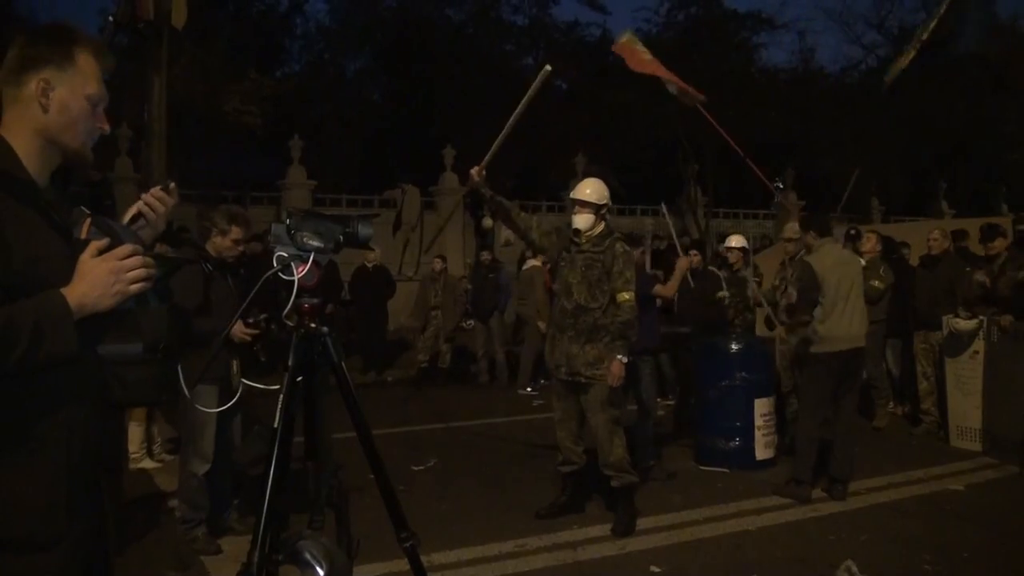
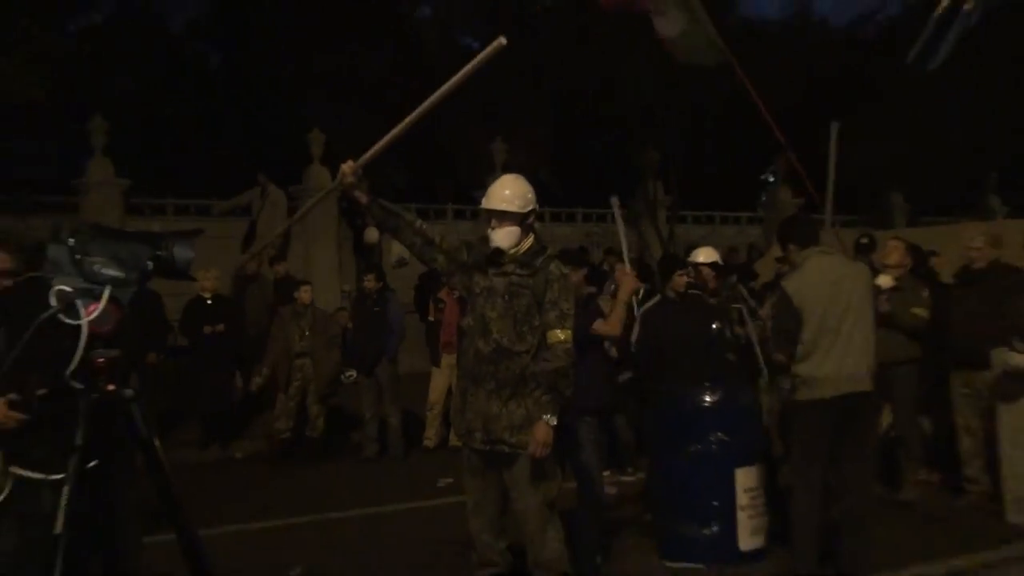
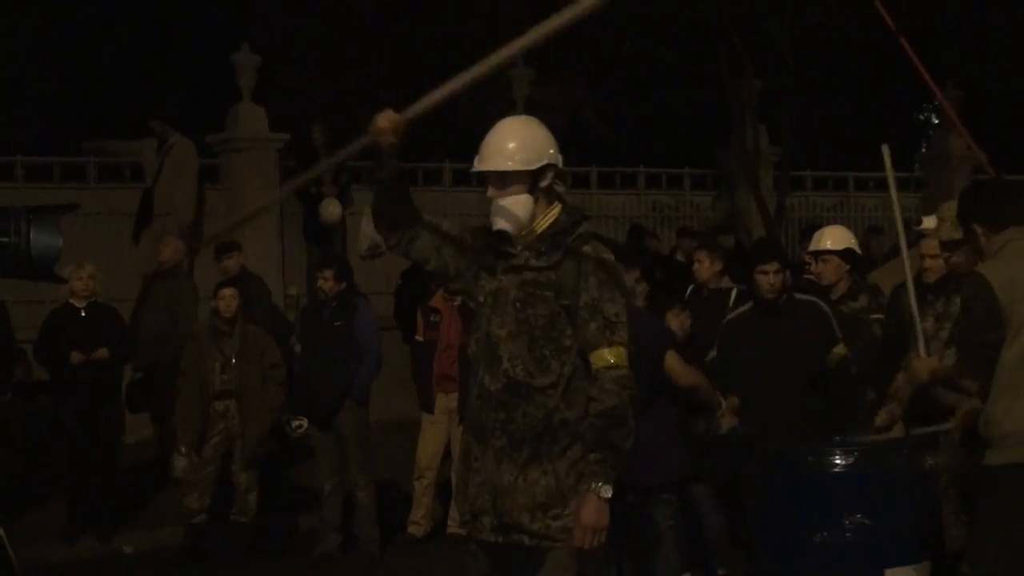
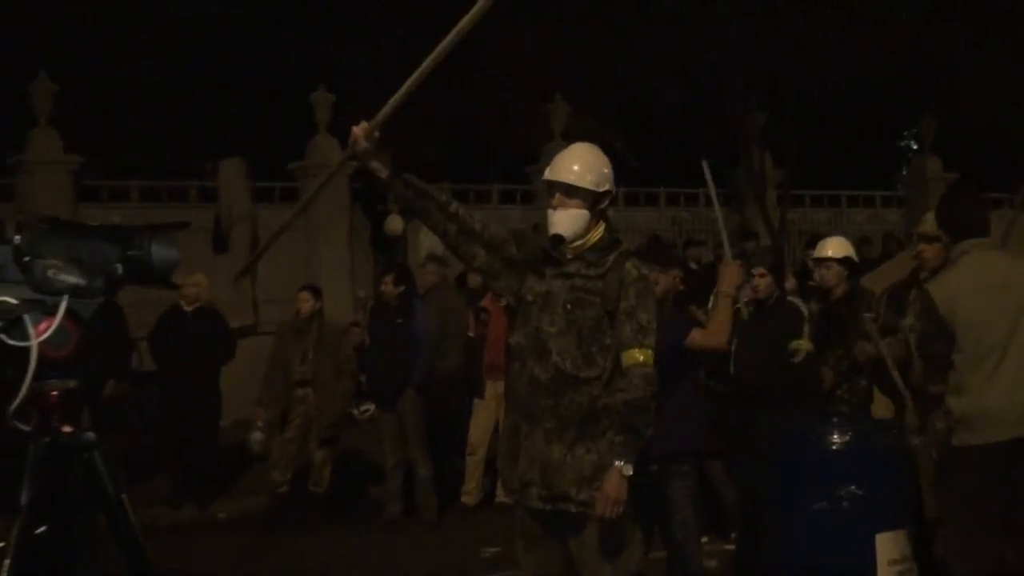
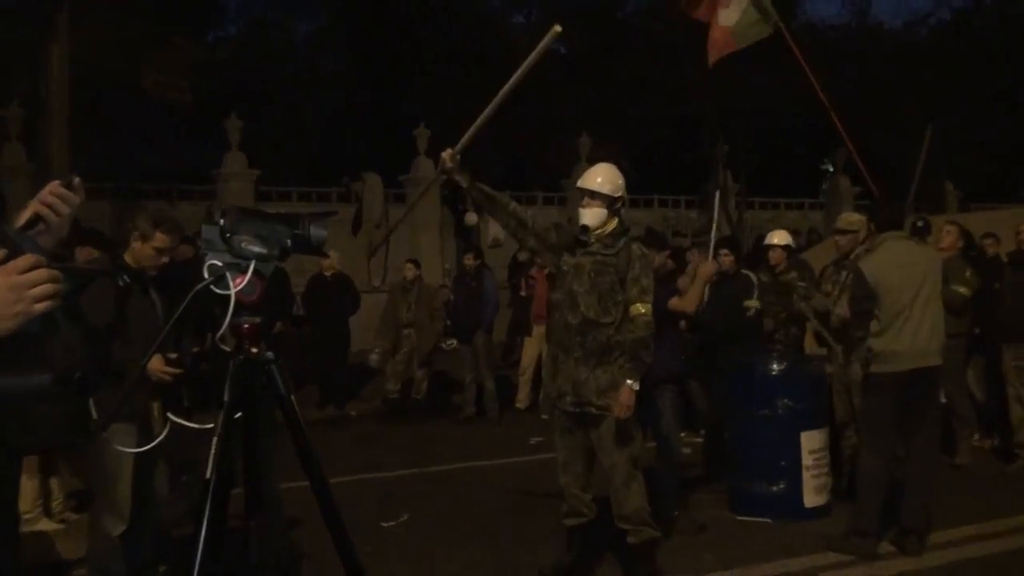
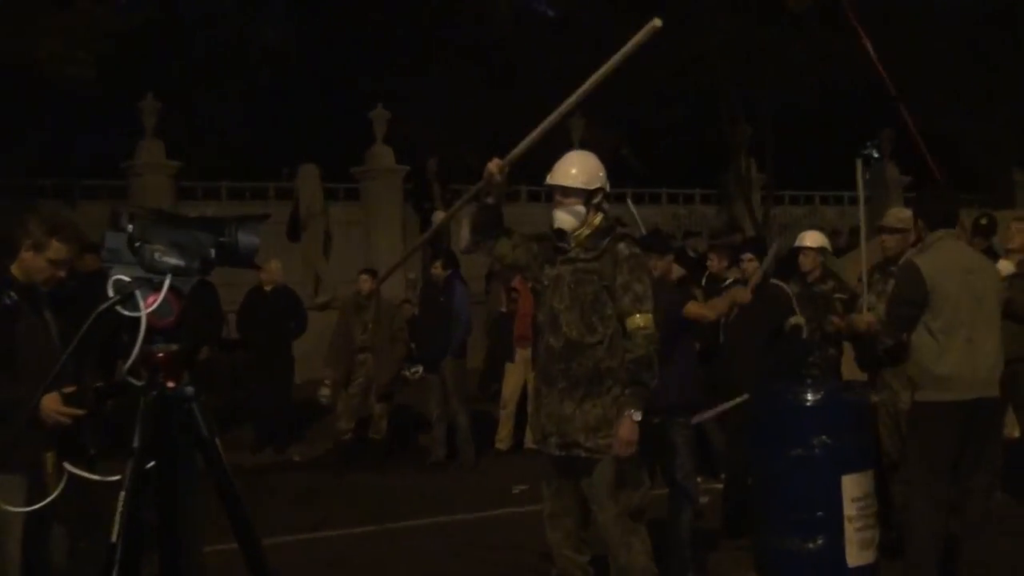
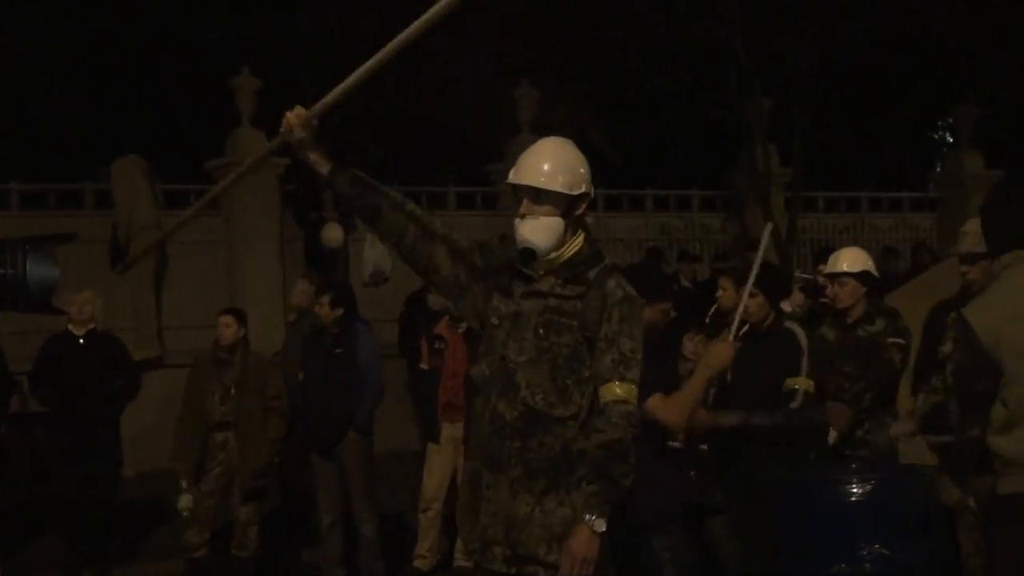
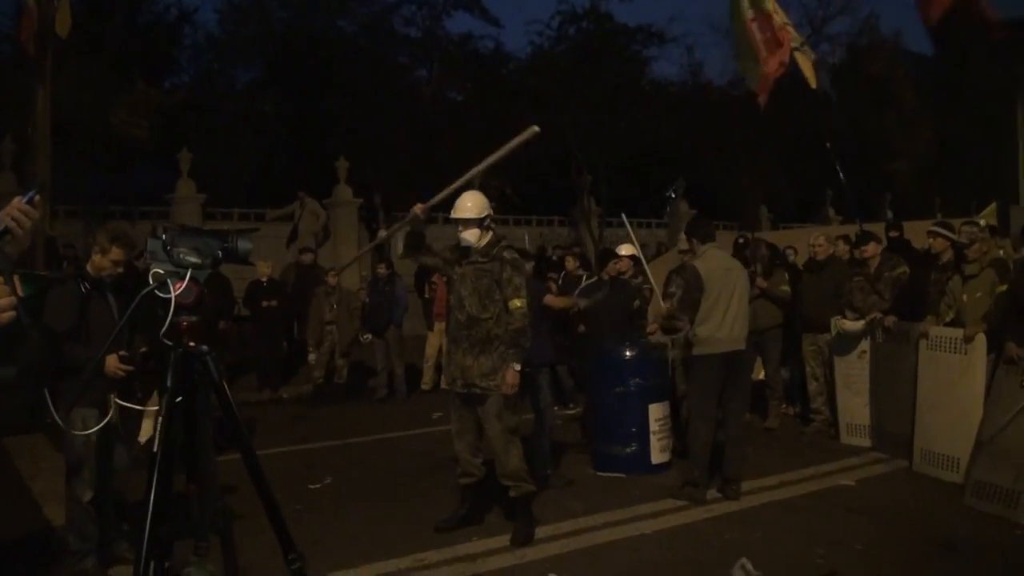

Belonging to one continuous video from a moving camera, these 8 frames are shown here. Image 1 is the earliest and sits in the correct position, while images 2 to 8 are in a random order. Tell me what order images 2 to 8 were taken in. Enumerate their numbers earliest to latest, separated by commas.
5, 6, 4, 7, 3, 2, 8
